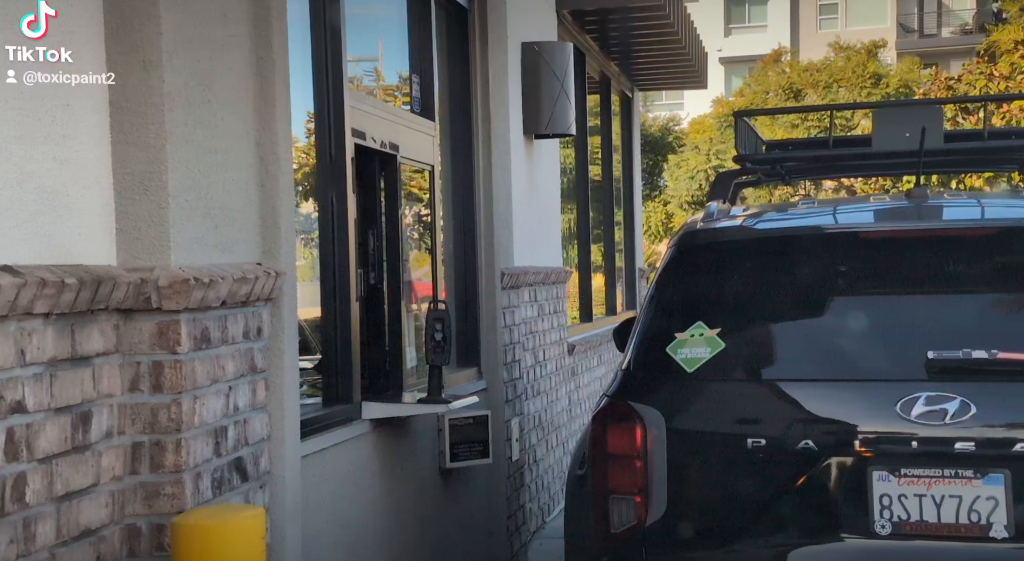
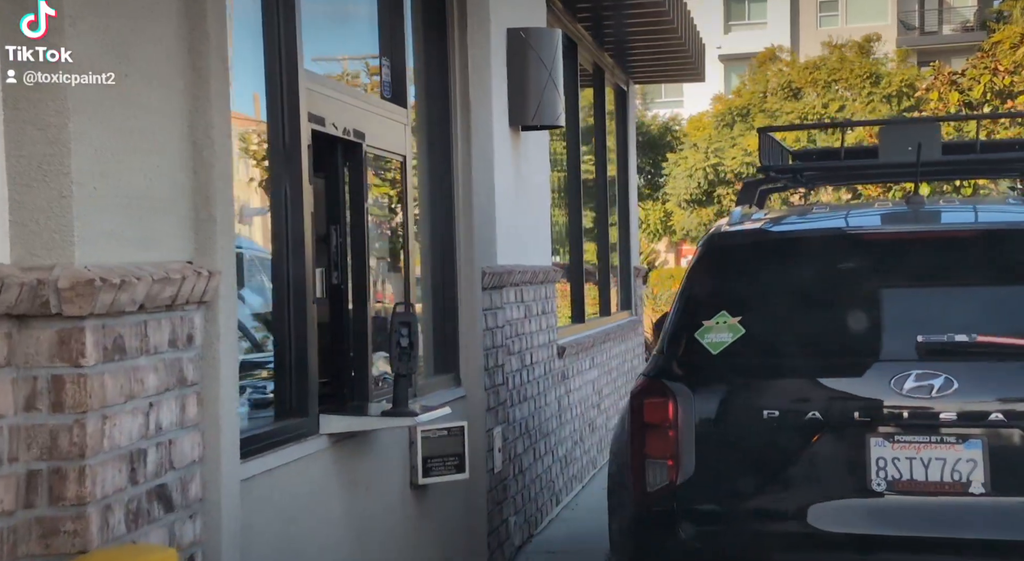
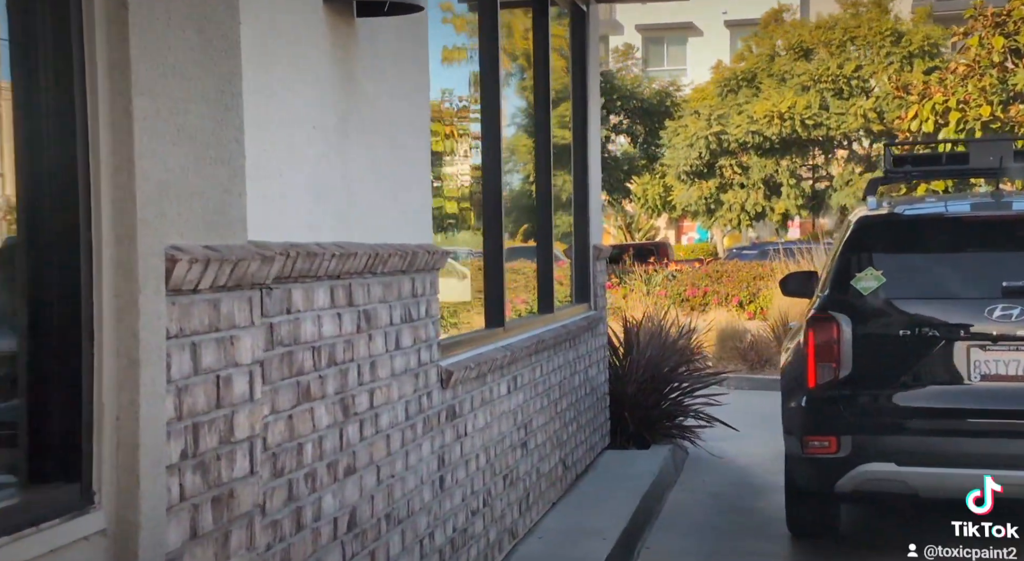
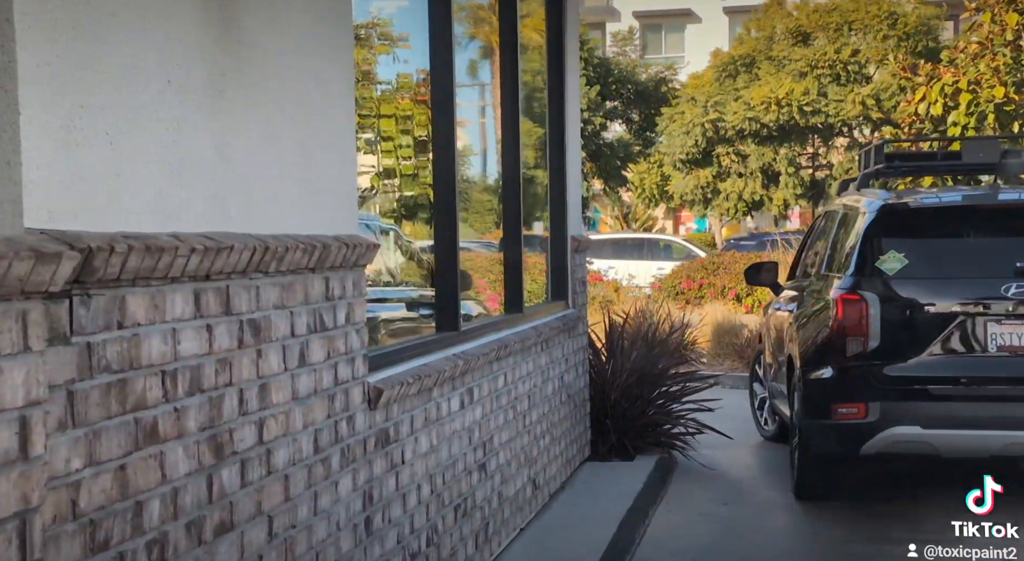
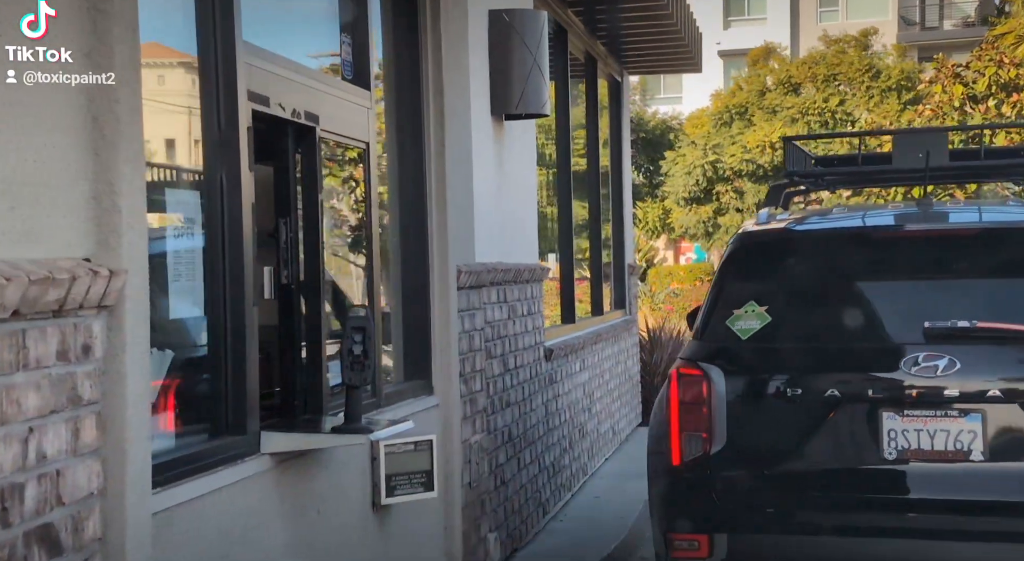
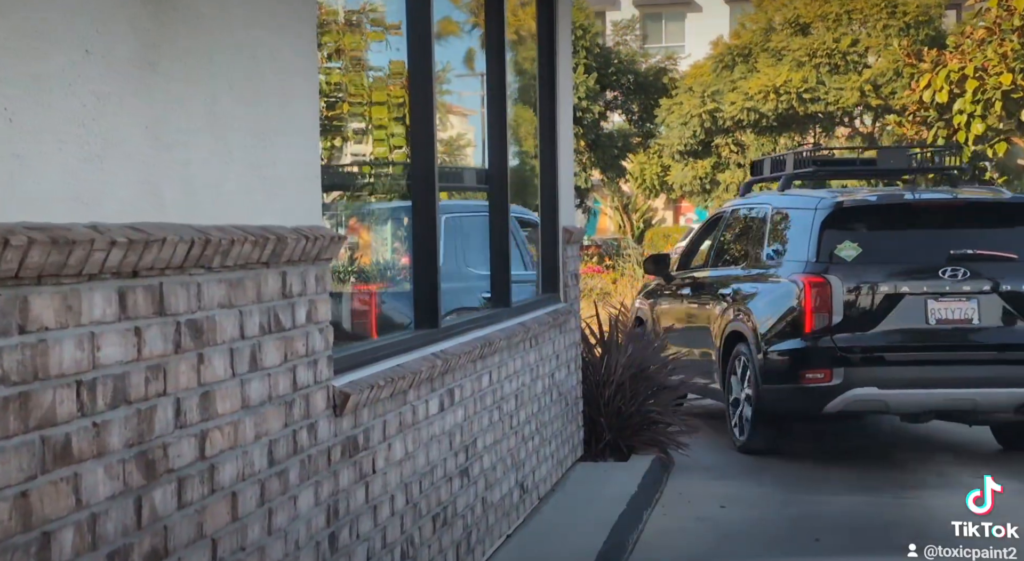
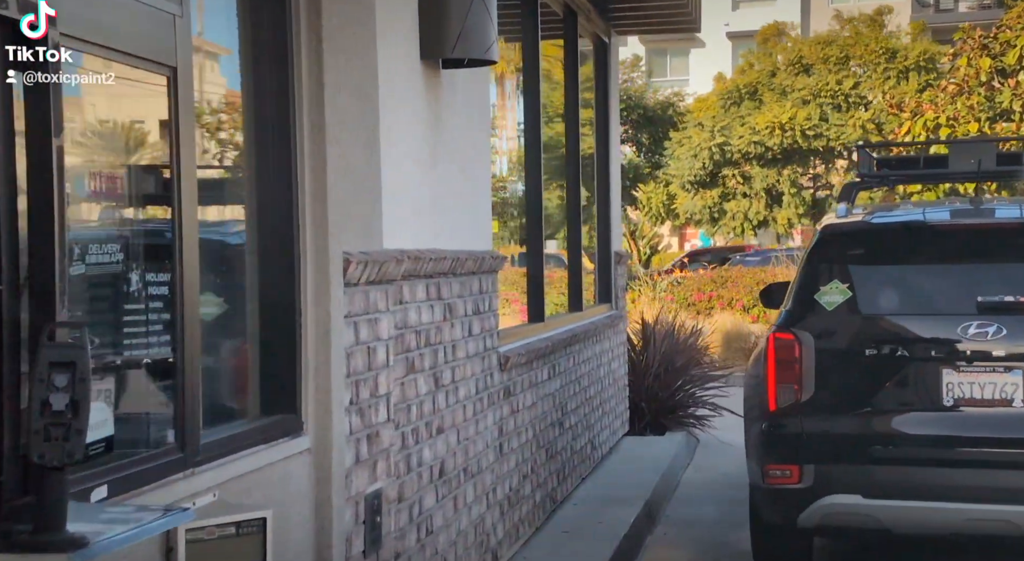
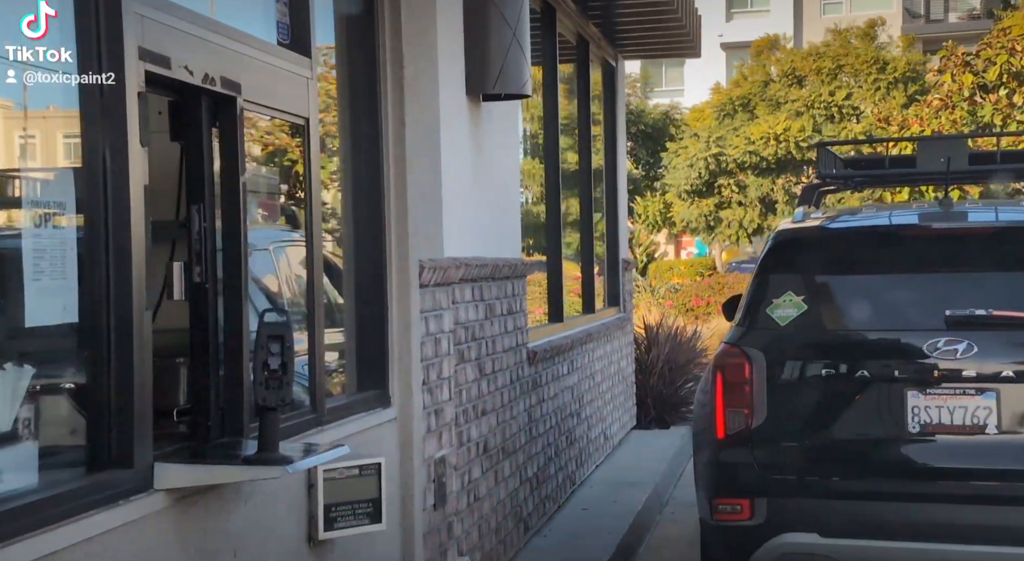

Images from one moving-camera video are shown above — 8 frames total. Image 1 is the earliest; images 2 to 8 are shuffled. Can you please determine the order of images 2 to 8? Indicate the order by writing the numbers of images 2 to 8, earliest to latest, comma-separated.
2, 5, 8, 7, 3, 4, 6
